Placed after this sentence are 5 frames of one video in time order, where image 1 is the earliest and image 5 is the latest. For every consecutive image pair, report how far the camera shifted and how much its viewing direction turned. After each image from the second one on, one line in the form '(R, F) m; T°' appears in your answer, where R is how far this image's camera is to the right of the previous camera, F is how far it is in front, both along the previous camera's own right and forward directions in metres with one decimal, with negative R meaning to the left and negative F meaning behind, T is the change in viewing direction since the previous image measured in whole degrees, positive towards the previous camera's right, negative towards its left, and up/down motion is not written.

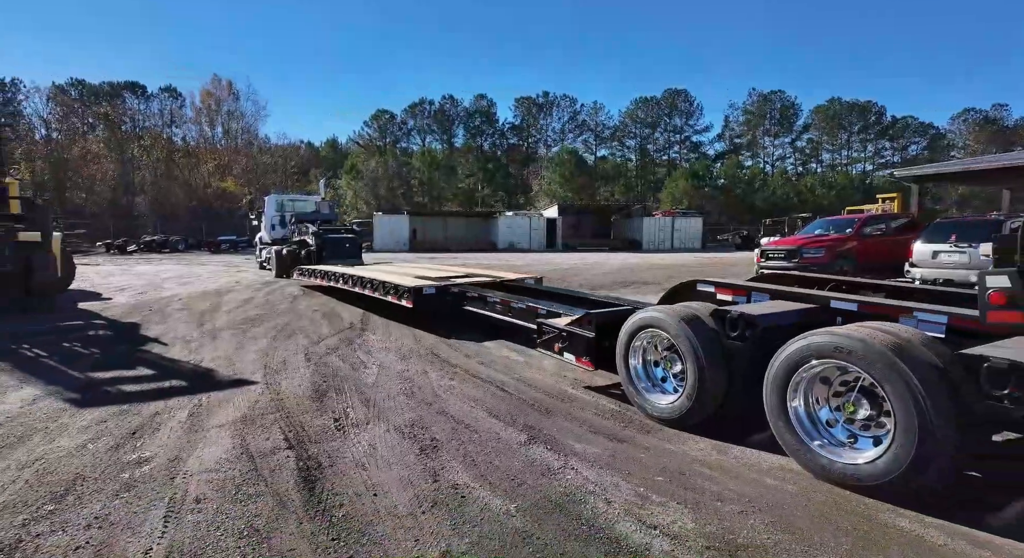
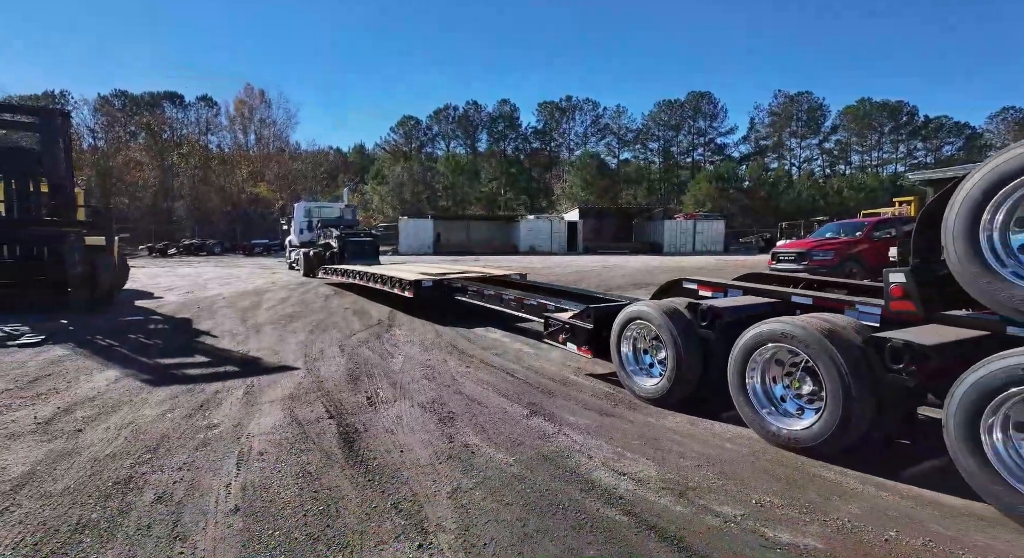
(+0.2, -0.8) m; -2°
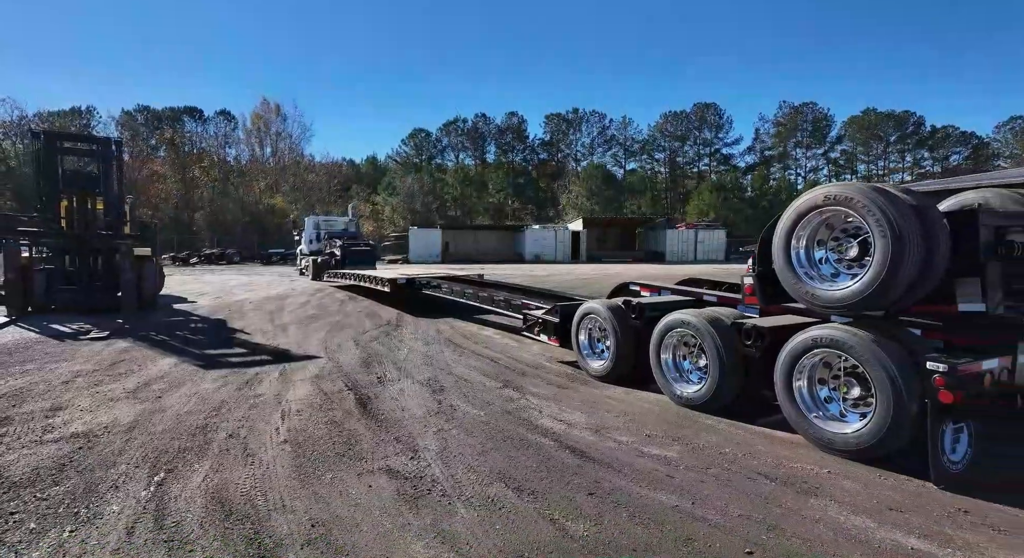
(+0.4, -1.6) m; -1°
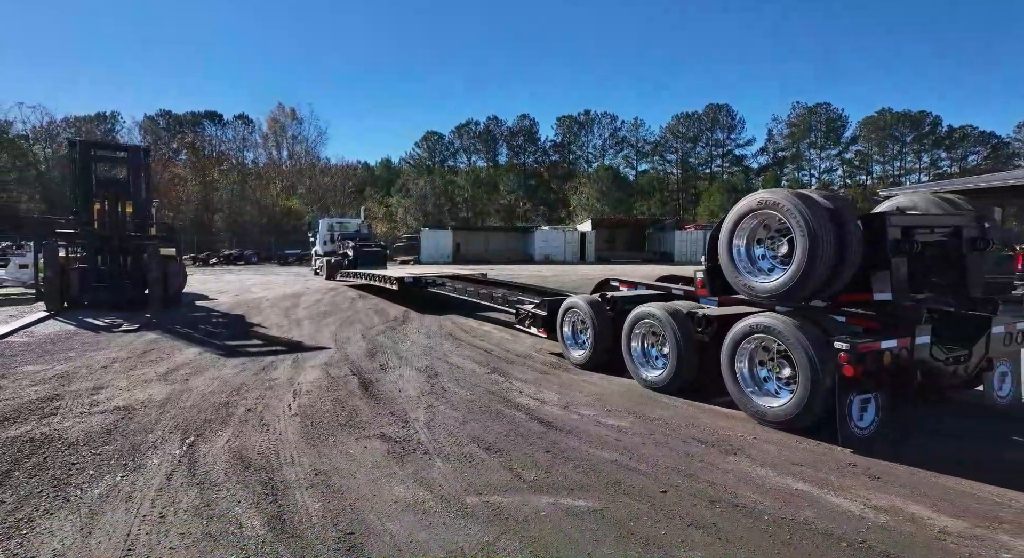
(+0.3, -0.8) m; -1°
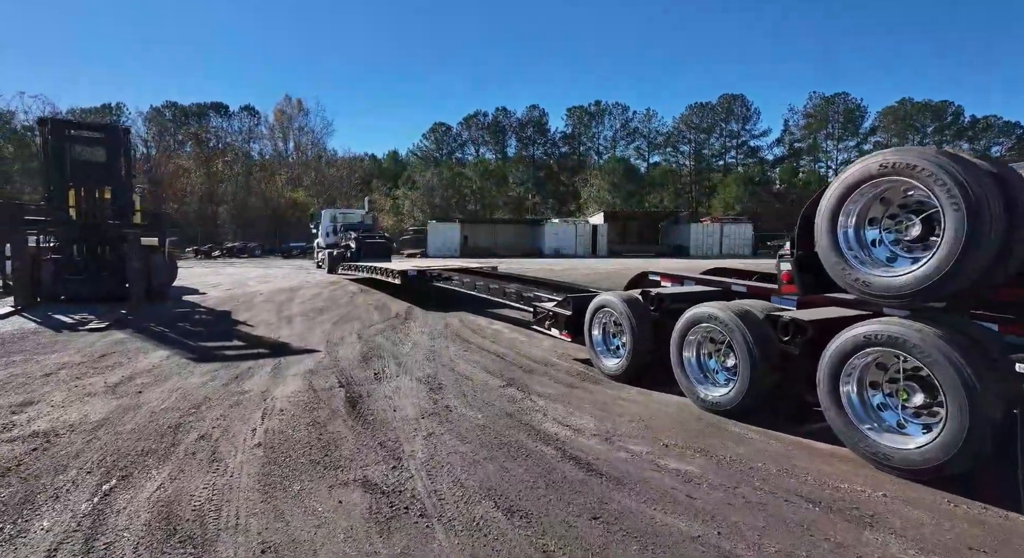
(-0.1, +1.4) m; -1°
